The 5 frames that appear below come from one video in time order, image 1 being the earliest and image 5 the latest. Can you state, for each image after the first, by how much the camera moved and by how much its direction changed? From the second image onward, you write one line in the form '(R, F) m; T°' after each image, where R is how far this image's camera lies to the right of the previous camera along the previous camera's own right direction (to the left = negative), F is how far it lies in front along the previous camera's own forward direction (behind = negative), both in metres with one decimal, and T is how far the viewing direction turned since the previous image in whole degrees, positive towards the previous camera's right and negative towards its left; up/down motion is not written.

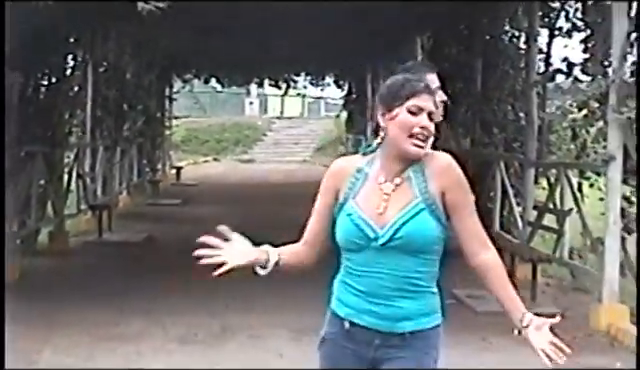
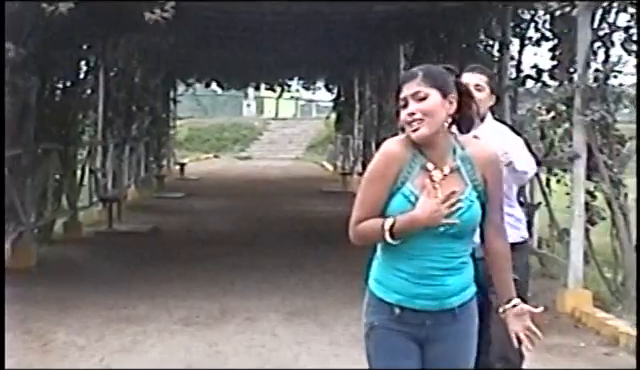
(+0.1, -0.6) m; 0°
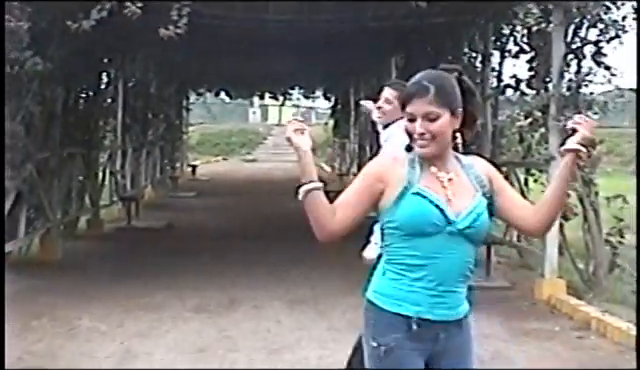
(0.0, -0.7) m; 0°
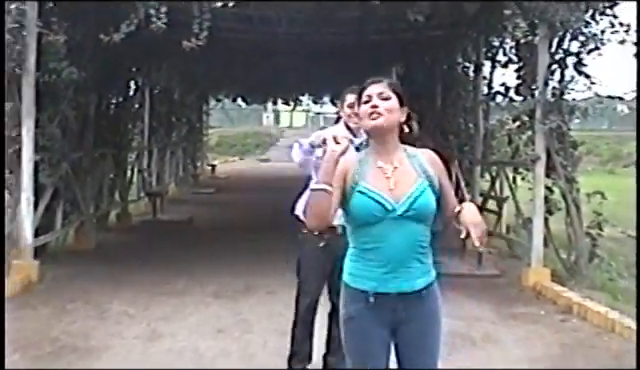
(0.0, -0.8) m; -1°
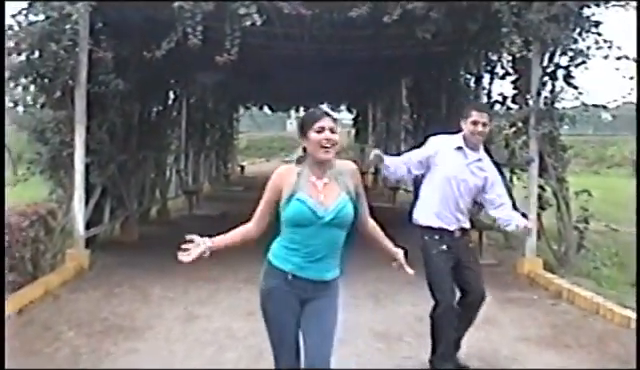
(0.0, -1.0) m; -1°
